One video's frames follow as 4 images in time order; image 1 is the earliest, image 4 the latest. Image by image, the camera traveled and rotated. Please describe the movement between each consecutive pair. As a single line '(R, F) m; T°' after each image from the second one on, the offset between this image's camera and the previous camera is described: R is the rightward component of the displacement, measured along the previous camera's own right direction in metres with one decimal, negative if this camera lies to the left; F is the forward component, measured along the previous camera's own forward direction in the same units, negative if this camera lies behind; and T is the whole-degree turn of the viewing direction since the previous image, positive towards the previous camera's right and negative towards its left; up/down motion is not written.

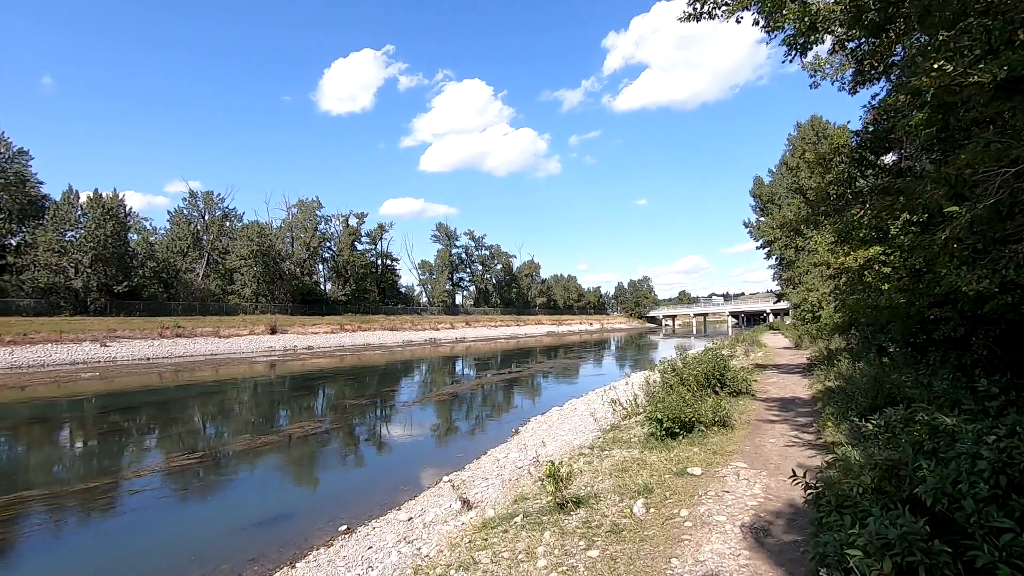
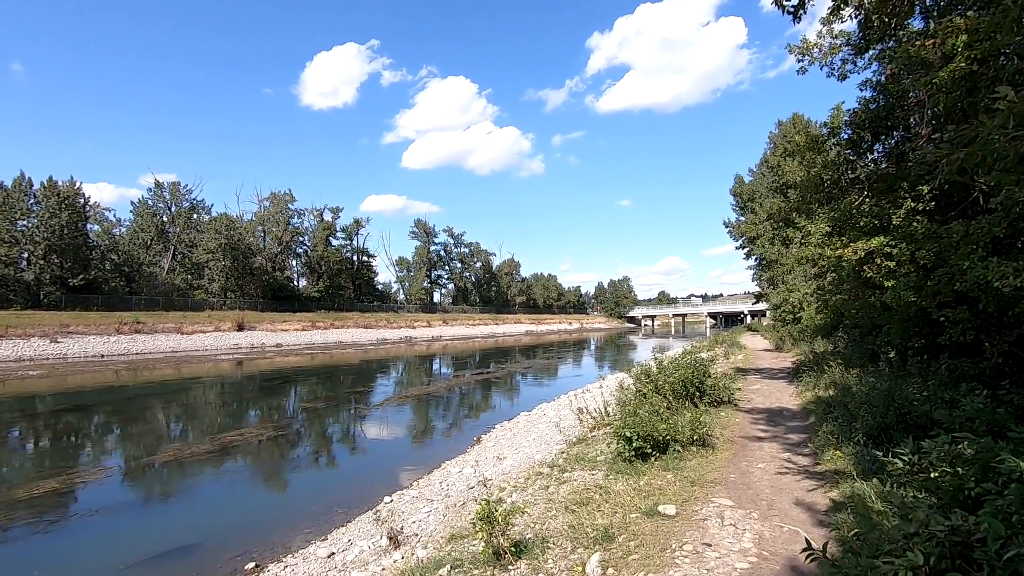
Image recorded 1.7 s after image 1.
(+0.5, +1.2) m; +2°
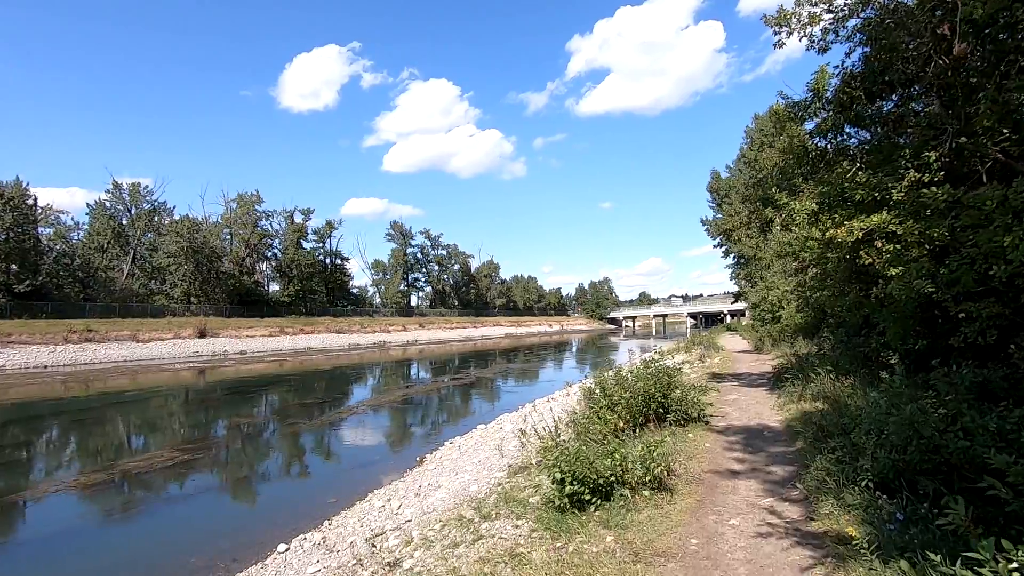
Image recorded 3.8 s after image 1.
(+0.8, +1.5) m; +2°
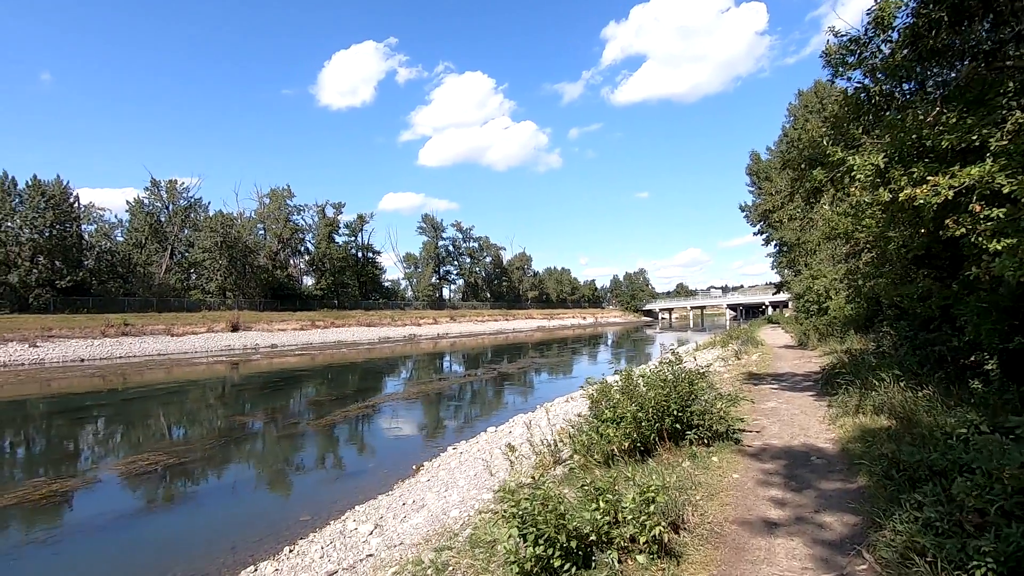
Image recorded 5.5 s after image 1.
(+0.6, +1.2) m; -4°
